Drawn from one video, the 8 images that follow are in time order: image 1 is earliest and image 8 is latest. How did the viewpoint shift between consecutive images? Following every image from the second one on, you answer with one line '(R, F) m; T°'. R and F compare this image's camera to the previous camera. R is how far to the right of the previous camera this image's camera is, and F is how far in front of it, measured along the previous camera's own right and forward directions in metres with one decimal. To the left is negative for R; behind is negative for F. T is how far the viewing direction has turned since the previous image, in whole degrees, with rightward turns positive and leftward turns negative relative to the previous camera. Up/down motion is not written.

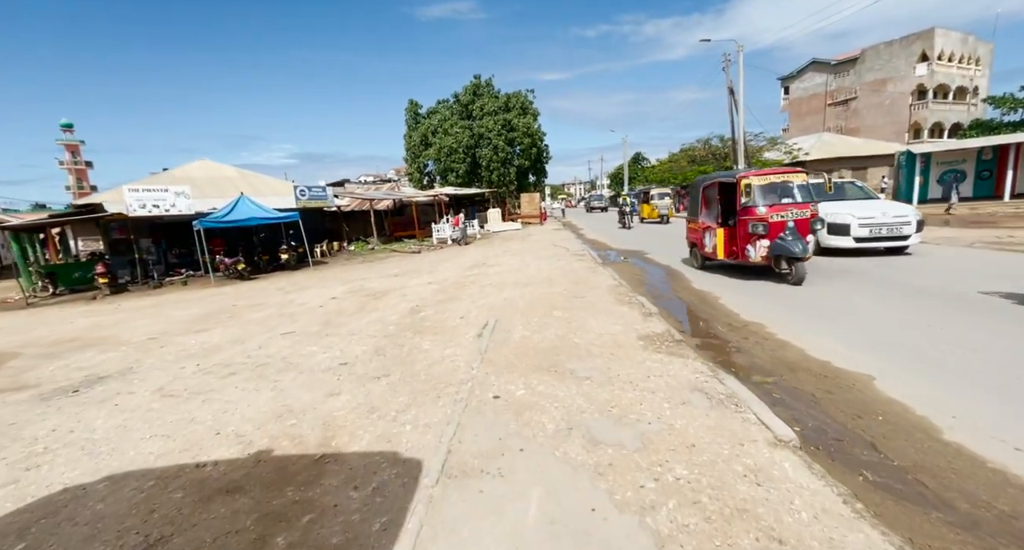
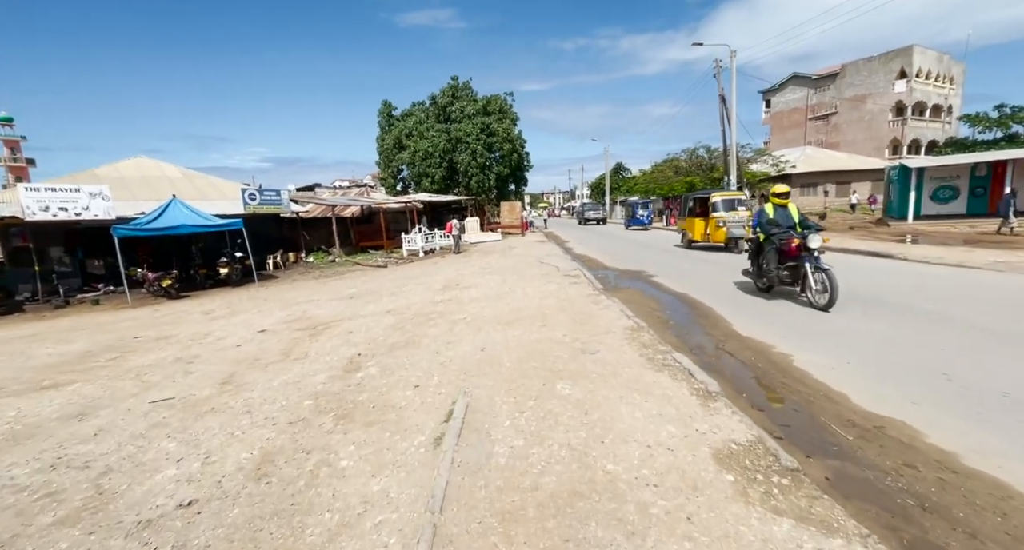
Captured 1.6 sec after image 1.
(0.0, +2.1) m; +3°
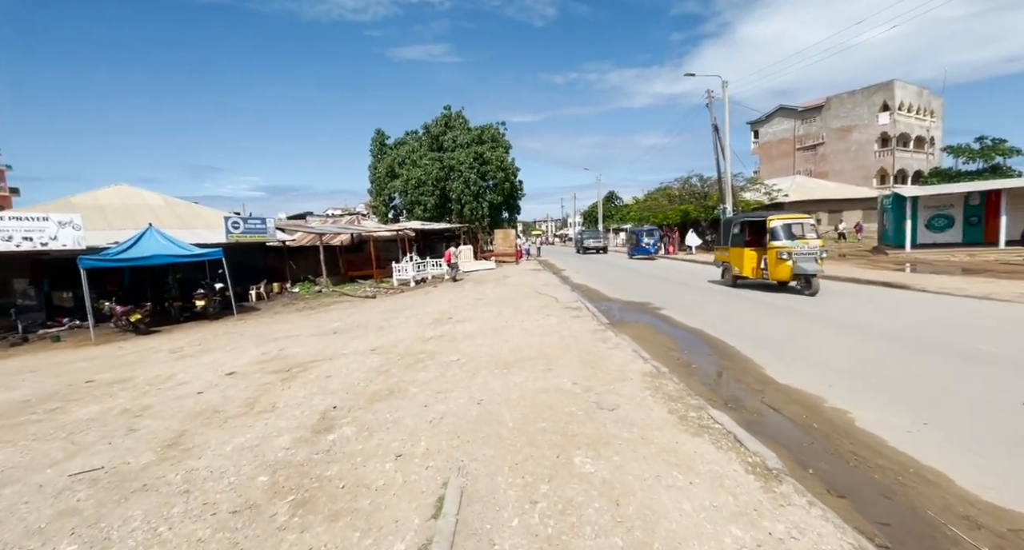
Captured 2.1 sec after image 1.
(-0.1, +0.7) m; +1°
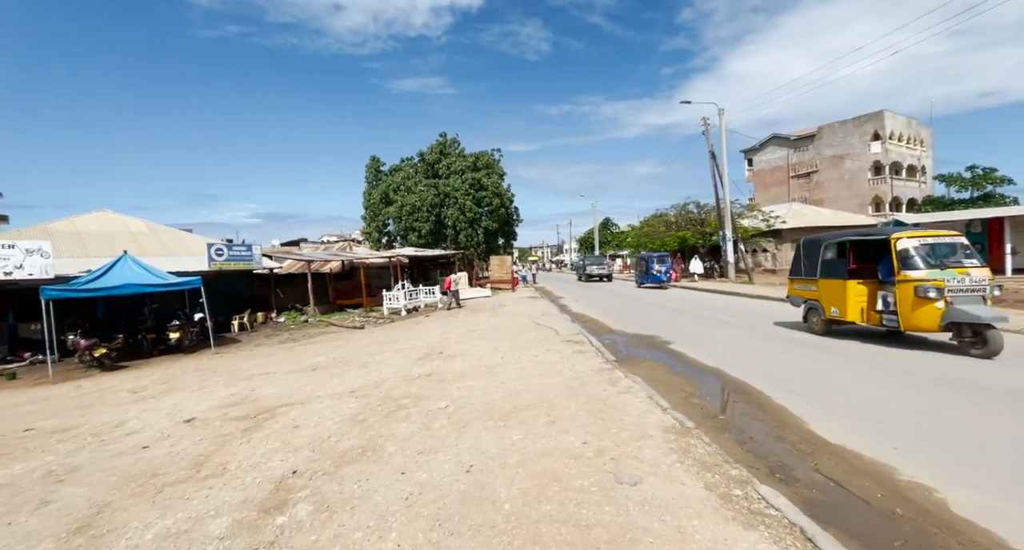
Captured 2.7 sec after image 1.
(0.0, +0.7) m; +1°
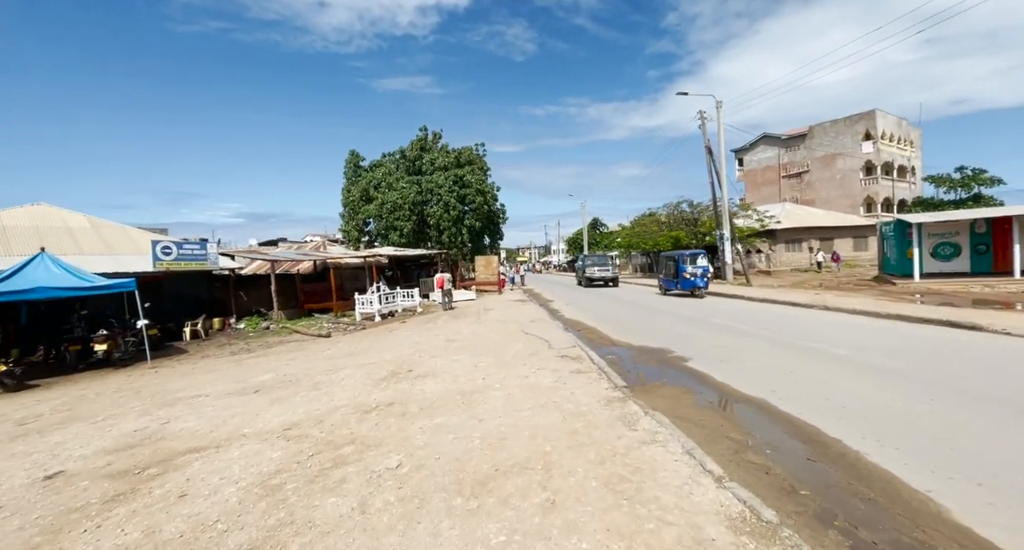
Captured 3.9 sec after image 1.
(+0.1, +1.6) m; +2°
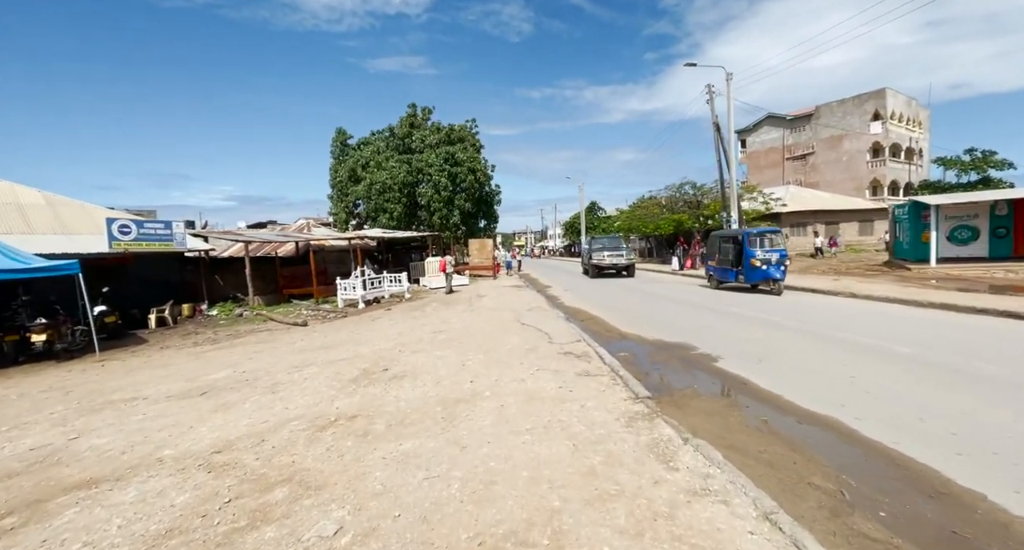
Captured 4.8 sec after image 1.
(0.0, +1.3) m; +1°
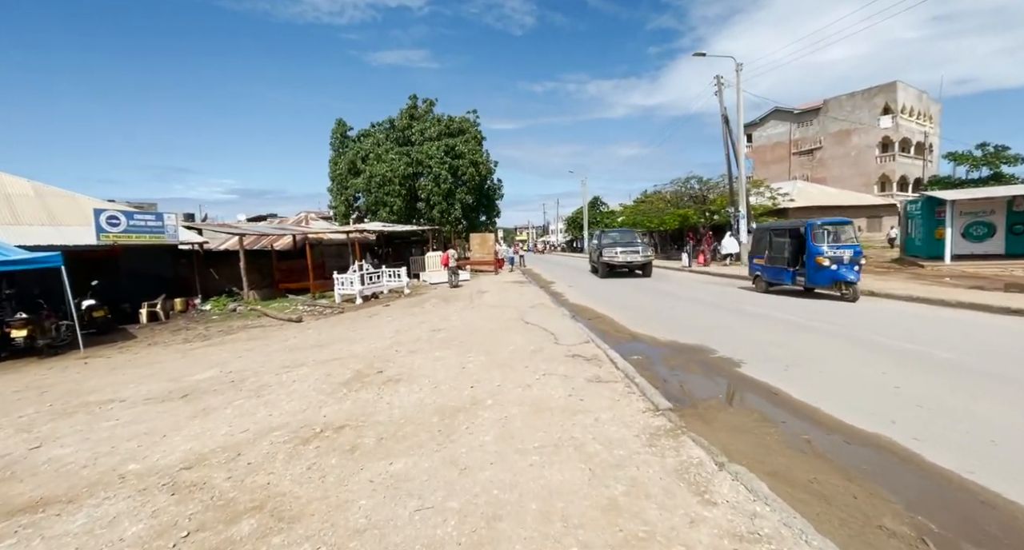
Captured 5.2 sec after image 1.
(0.0, +0.5) m; 0°
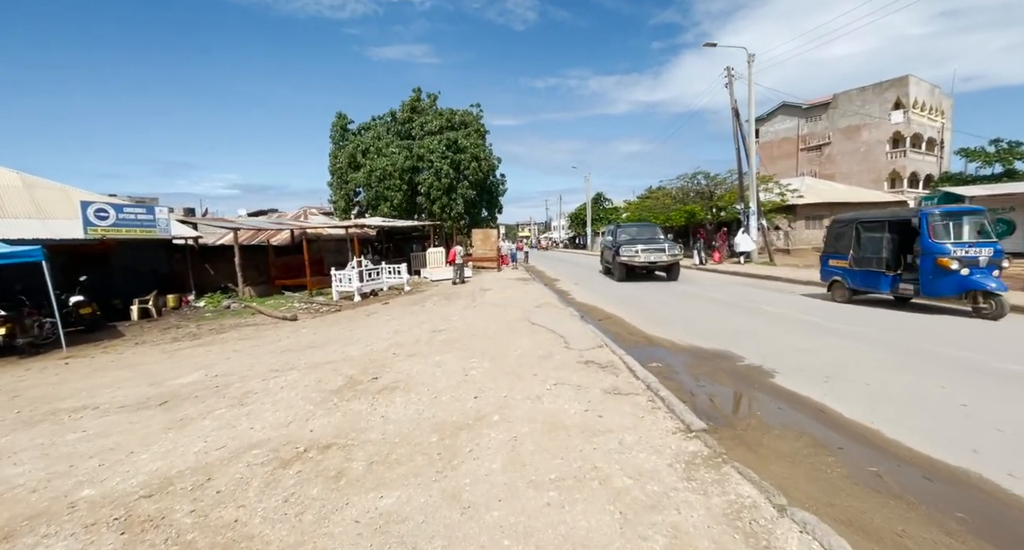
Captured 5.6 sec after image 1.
(-0.1, +0.6) m; 0°
